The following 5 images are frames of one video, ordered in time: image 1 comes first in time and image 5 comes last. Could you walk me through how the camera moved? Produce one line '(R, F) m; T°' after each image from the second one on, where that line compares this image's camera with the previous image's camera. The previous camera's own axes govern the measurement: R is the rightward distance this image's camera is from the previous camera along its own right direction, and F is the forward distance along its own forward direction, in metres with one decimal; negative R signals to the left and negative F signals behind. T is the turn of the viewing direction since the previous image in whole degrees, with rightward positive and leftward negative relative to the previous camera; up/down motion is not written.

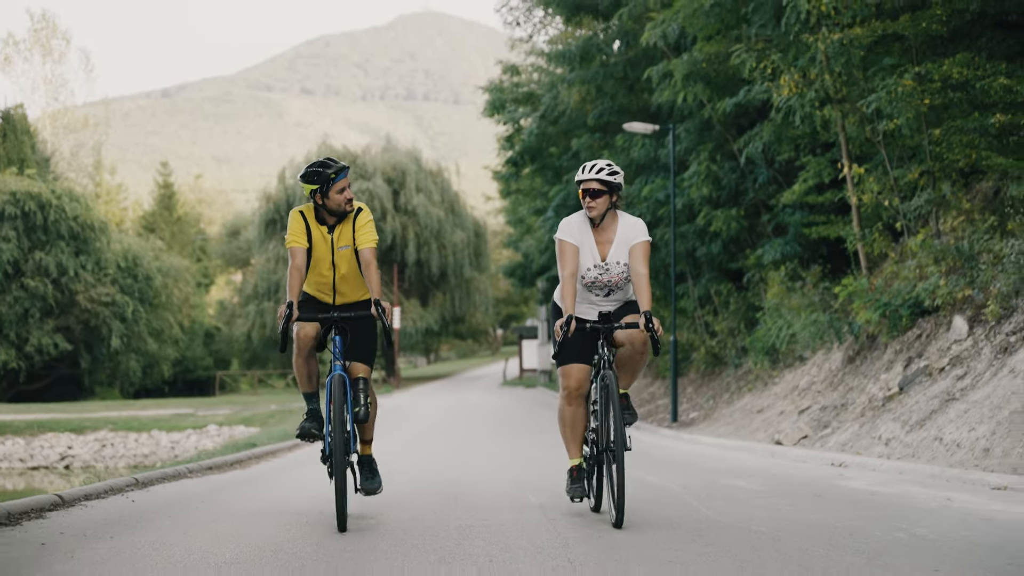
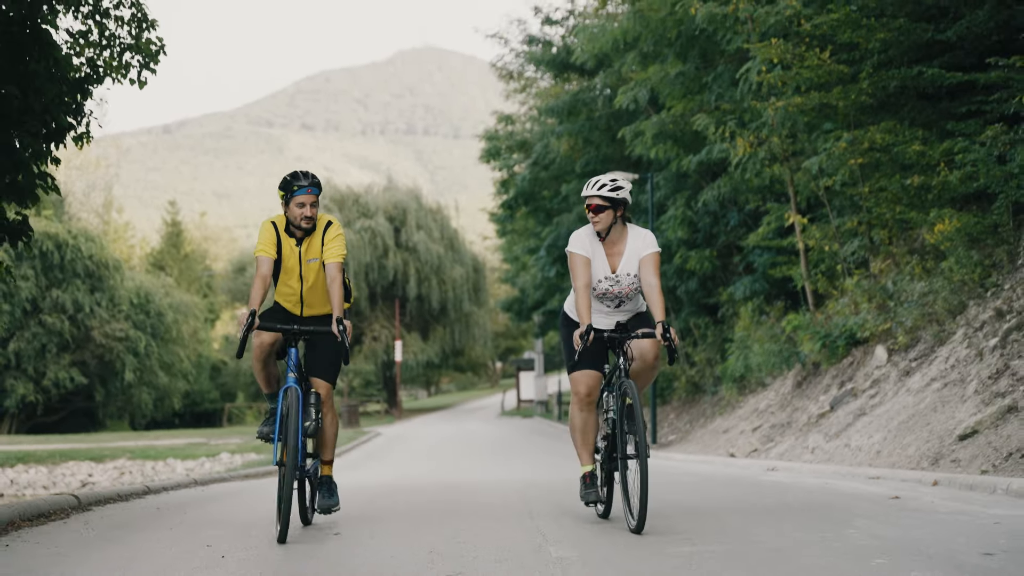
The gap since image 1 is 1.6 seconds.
(+0.1, -2.4) m; 0°
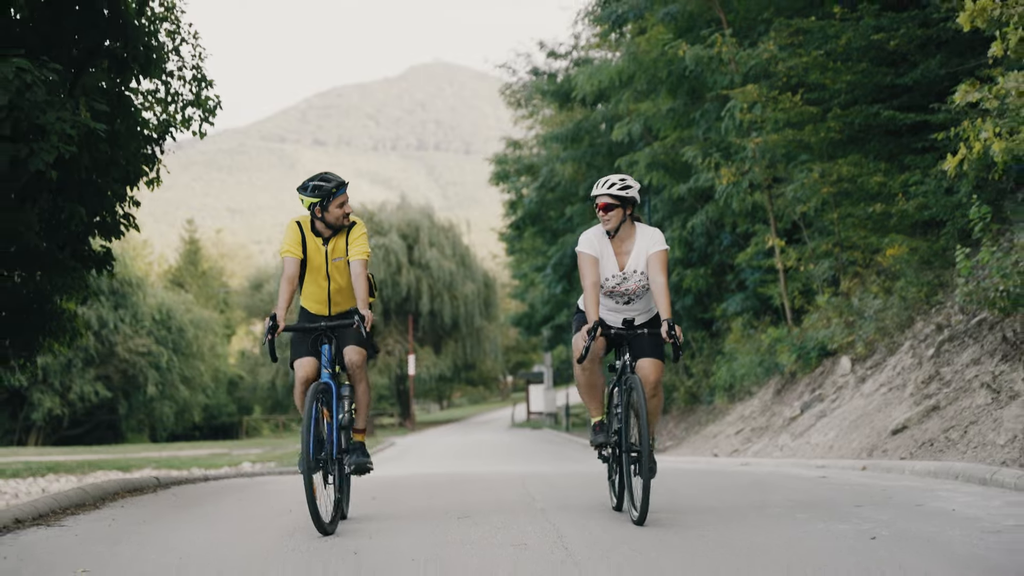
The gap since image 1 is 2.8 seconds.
(+0.1, -1.9) m; 0°
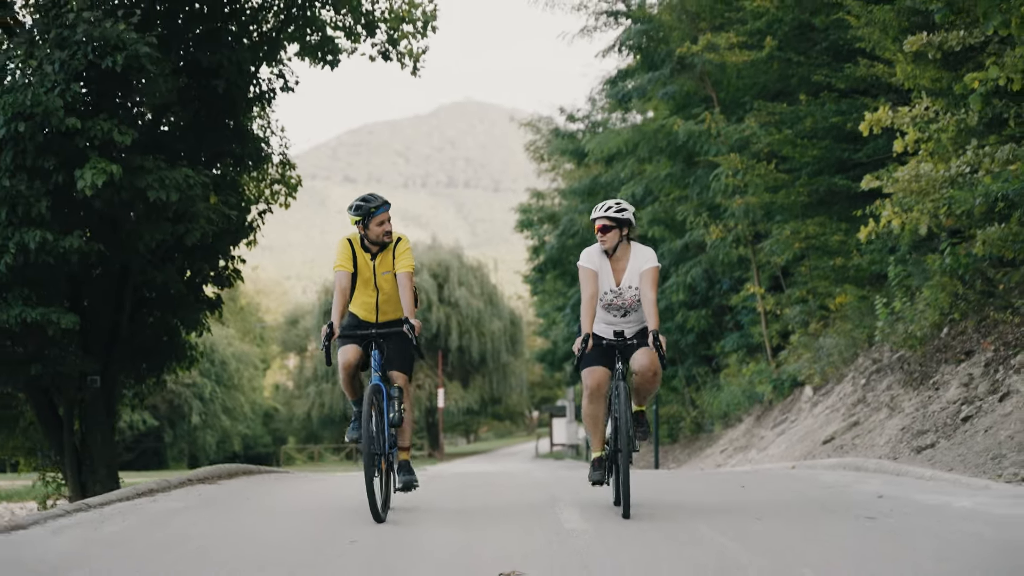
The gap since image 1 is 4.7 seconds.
(+0.1, -3.6) m; -1°
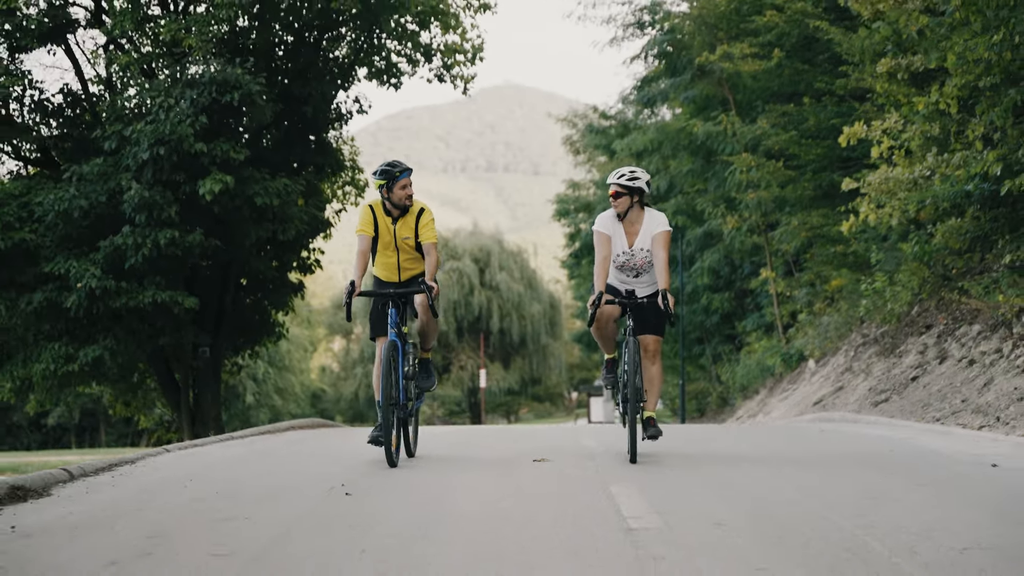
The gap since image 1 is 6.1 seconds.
(+0.1, -2.8) m; -2°
